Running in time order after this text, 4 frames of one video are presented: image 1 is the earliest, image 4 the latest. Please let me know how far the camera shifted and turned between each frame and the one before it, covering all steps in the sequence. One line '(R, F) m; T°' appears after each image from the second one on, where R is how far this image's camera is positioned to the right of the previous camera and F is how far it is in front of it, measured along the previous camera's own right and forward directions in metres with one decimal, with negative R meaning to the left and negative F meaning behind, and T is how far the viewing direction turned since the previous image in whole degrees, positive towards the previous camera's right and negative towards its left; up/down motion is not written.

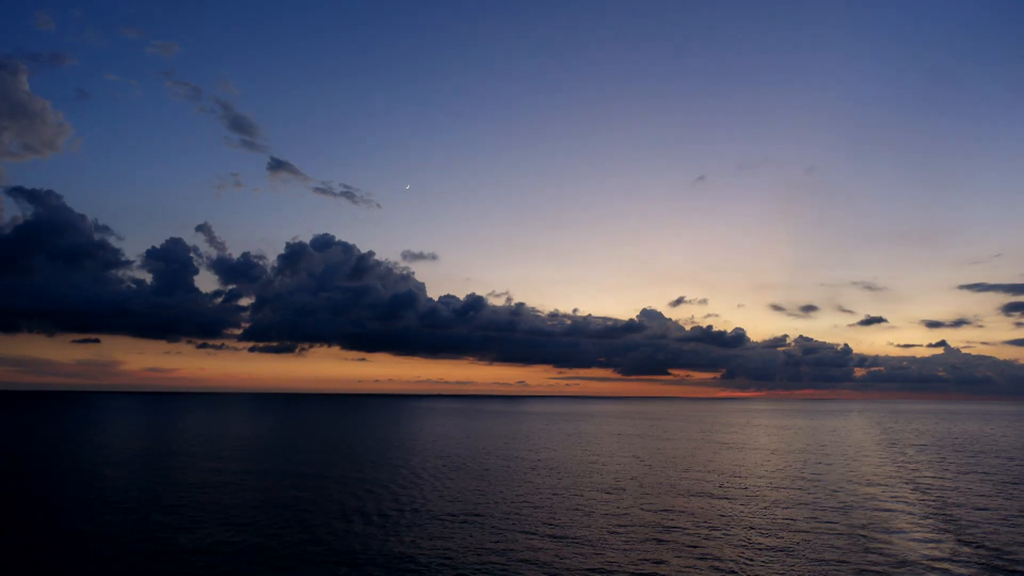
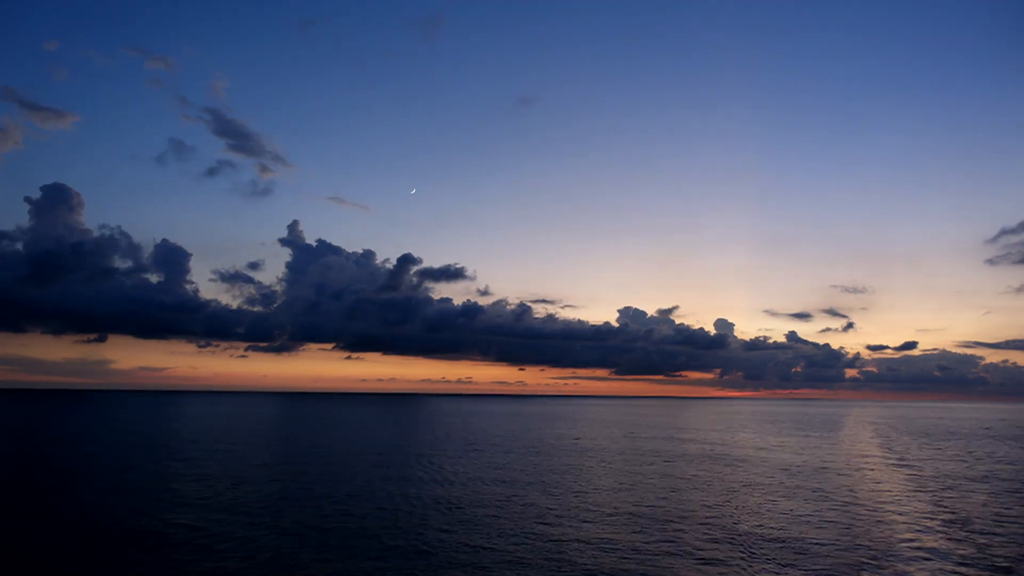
(-0.8, -1.3) m; +1°
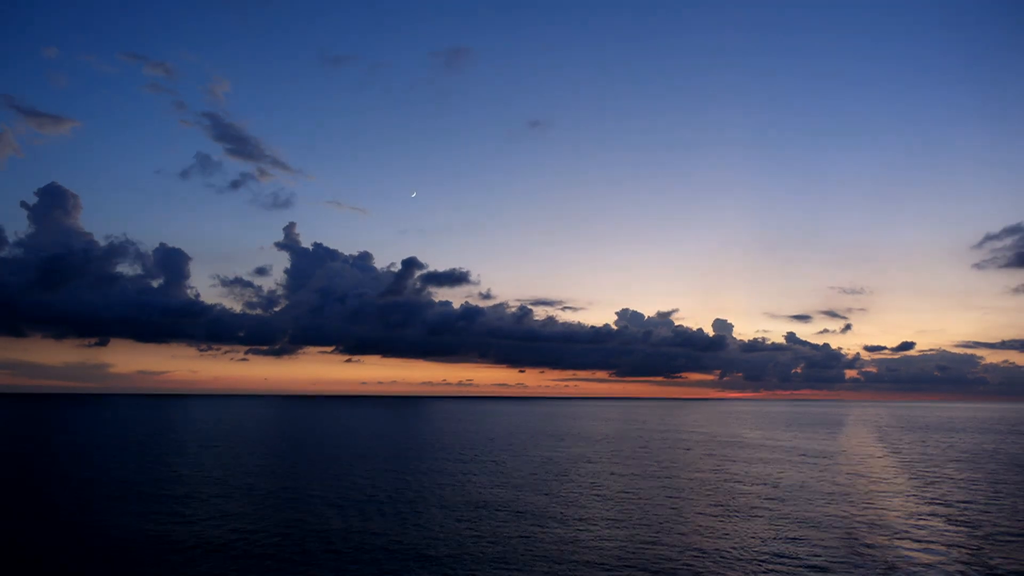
(-0.1, -0.1) m; 0°
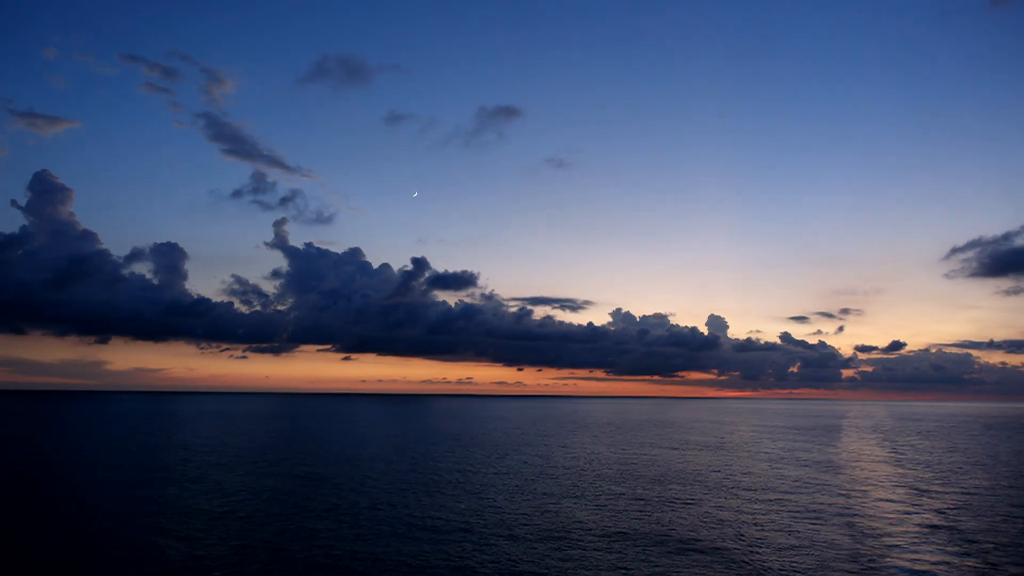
(-0.3, -0.3) m; 0°
